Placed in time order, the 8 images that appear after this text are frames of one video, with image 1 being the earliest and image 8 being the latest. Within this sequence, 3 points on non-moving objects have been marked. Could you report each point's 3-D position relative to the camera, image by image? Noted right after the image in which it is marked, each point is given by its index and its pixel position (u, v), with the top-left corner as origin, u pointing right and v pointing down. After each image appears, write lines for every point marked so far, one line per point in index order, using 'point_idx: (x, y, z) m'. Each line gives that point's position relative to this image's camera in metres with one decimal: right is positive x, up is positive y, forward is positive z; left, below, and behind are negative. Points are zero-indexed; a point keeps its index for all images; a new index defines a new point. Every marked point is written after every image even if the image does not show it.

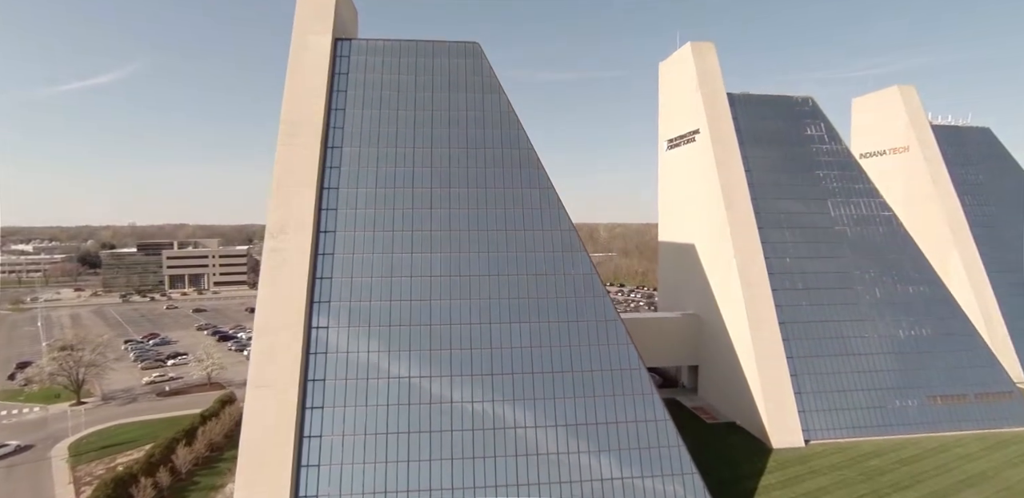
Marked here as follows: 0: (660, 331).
0: (+6.3, -3.5, +19.7) m
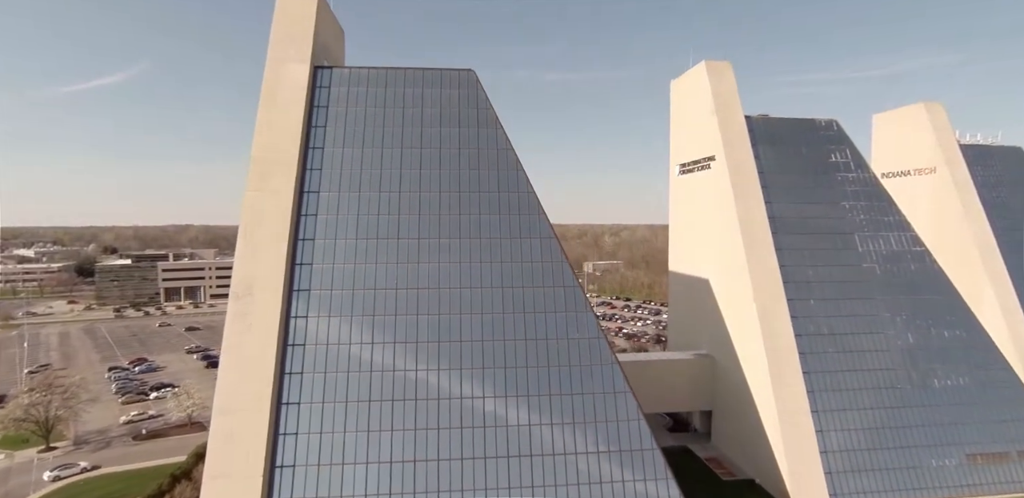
0: (+6.3, -5.0, +18.3) m
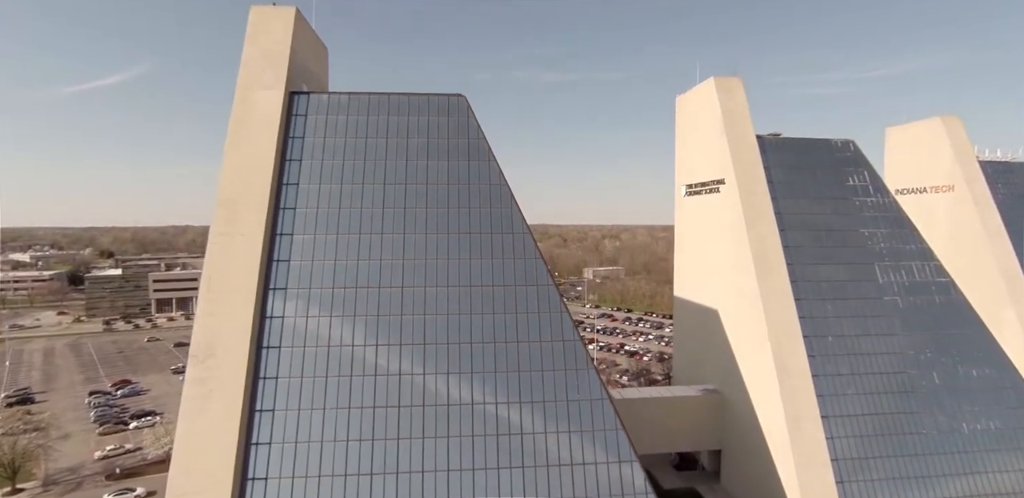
0: (+6.1, -6.0, +17.2) m
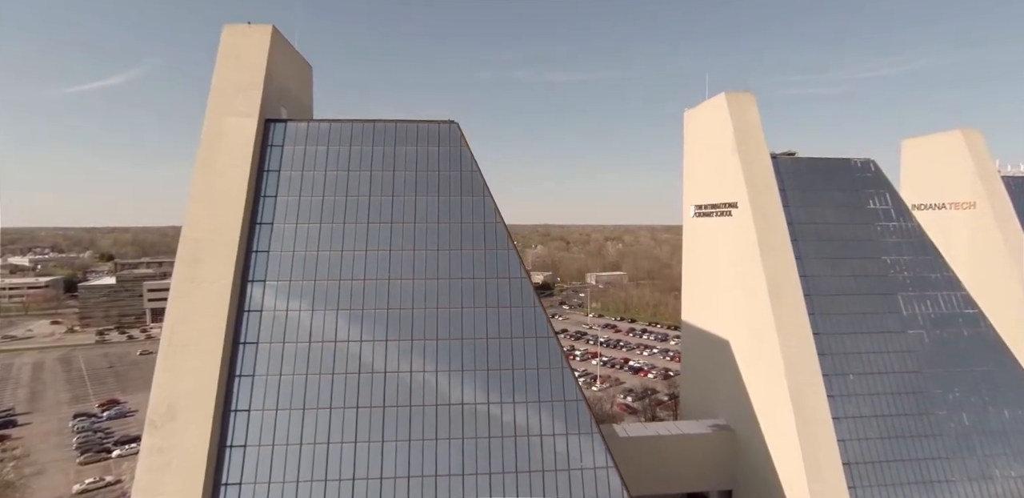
0: (+6.1, -7.0, +16.1) m
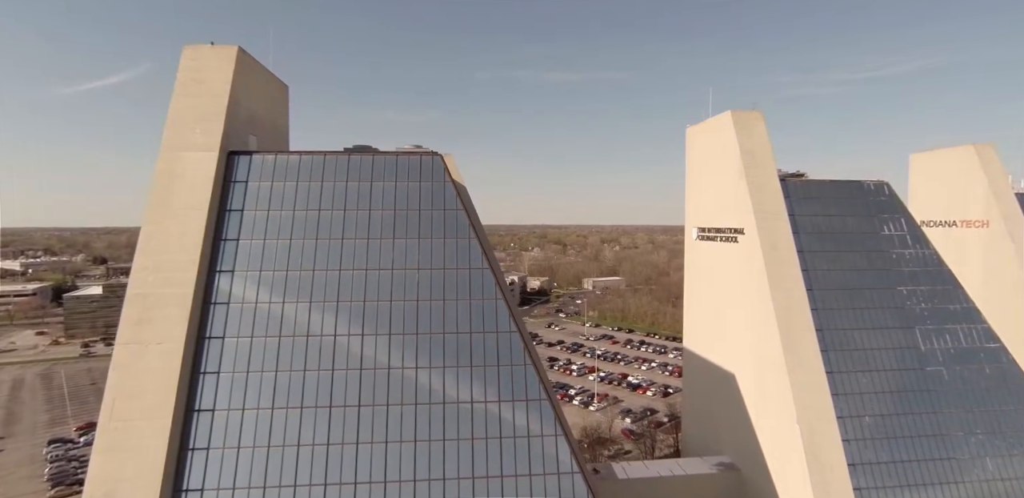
0: (+5.9, -7.9, +15.2) m
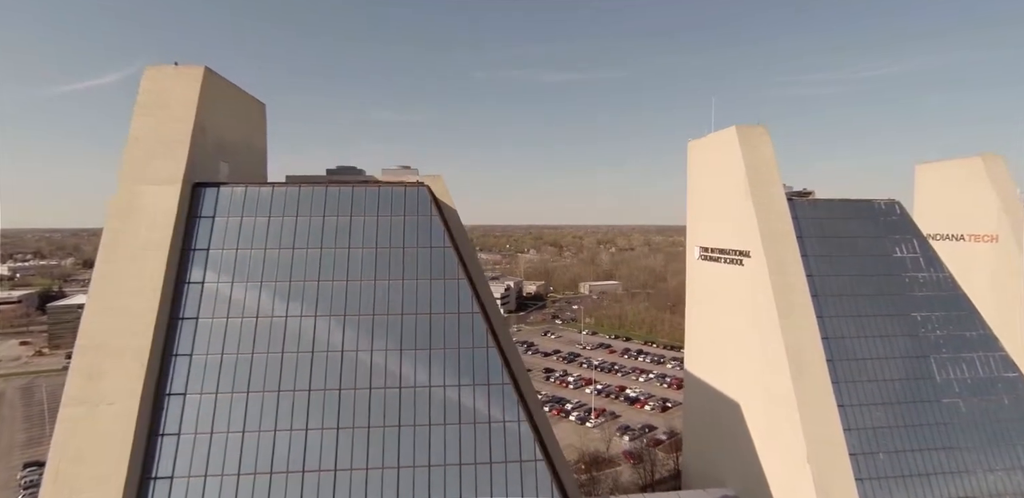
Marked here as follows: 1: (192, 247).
0: (+5.7, -8.7, +14.5) m
1: (-6.1, +0.1, +9.0) m
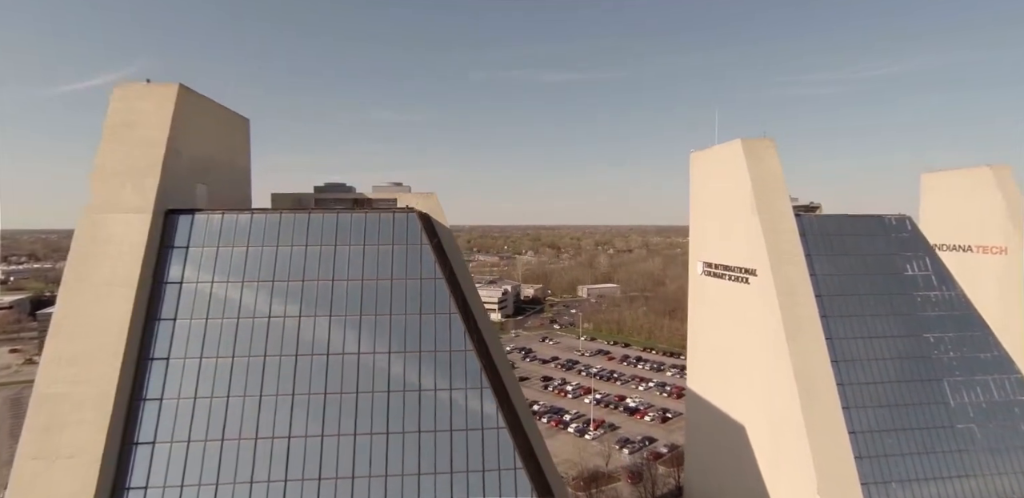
0: (+5.6, -9.2, +13.9) m
1: (-6.2, -0.4, +8.4) m
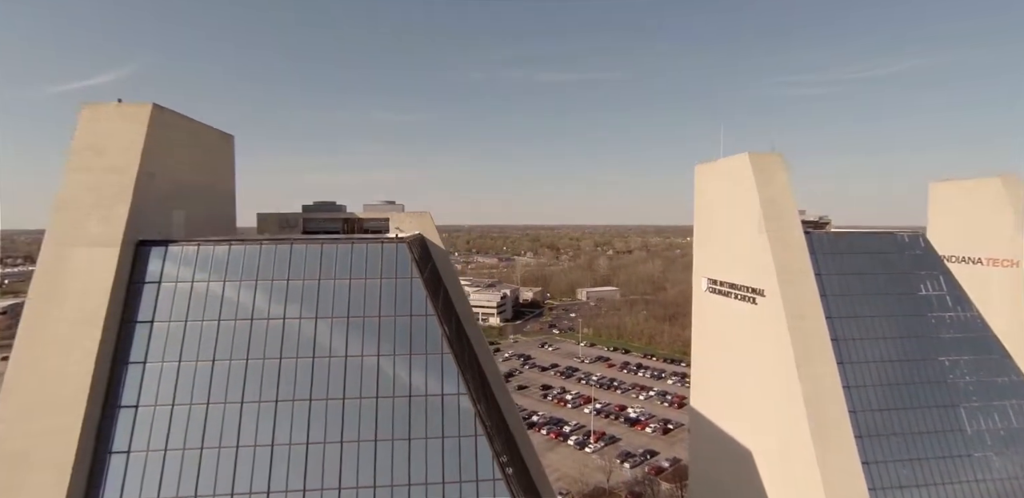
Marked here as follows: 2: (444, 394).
0: (+5.5, -9.8, +13.4) m
1: (-6.3, -1.0, +7.9) m
2: (-1.1, -2.2, +8.1) m
